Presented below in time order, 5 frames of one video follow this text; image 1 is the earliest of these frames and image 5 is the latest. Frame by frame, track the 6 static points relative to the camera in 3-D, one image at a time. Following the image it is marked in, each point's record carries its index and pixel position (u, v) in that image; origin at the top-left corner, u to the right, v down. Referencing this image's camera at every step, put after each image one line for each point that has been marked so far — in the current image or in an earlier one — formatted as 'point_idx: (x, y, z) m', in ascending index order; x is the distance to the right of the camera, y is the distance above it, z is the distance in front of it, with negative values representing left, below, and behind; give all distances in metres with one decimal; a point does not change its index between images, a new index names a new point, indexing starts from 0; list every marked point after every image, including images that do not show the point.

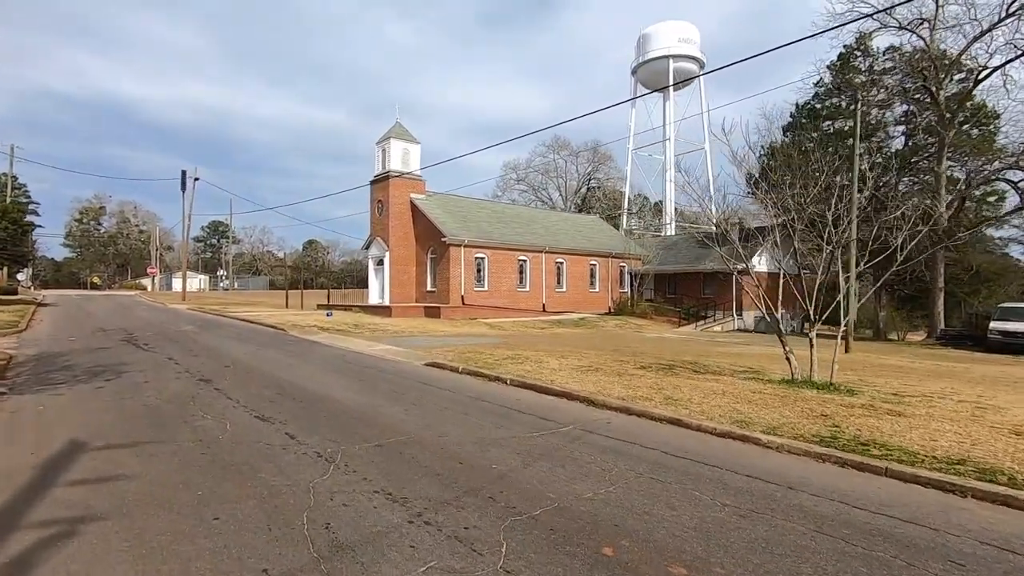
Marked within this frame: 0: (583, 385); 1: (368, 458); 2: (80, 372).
0: (+1.2, -1.6, +9.0) m
1: (-1.4, -1.6, +5.2) m
2: (-7.8, -1.5, +9.8) m
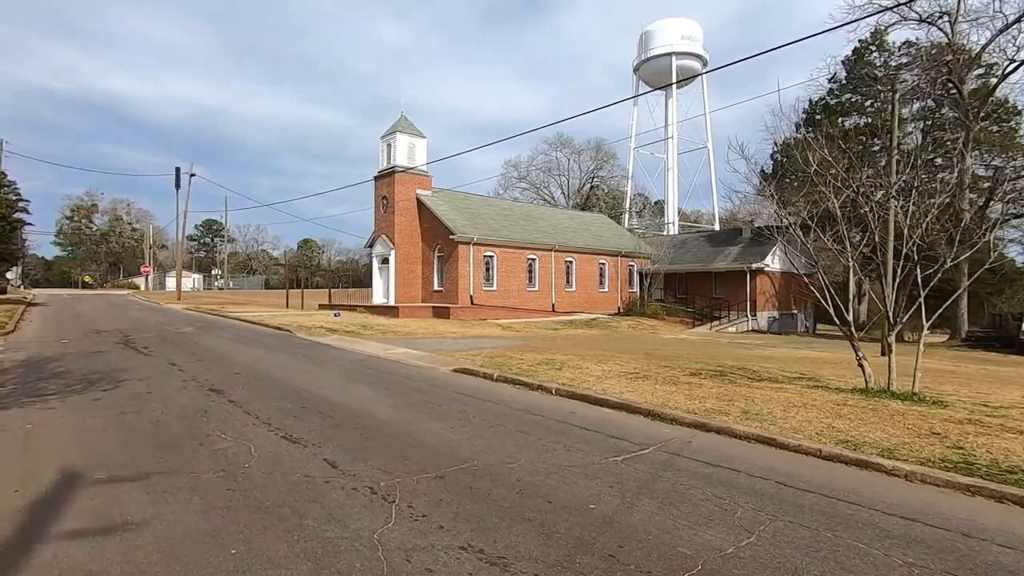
0: (+1.9, -1.6, +8.0) m
1: (-0.6, -1.6, +4.2) m
2: (-7.1, -1.5, +8.7) m
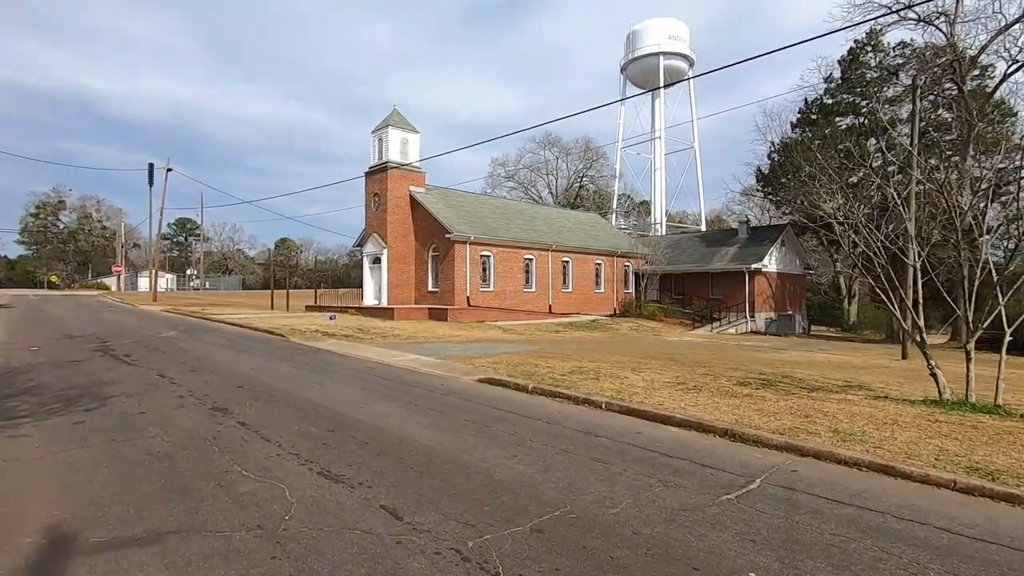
0: (+2.6, -1.6, +7.2) m
1: (+0.2, -1.7, +3.3) m
2: (-6.4, -1.5, +7.5) m
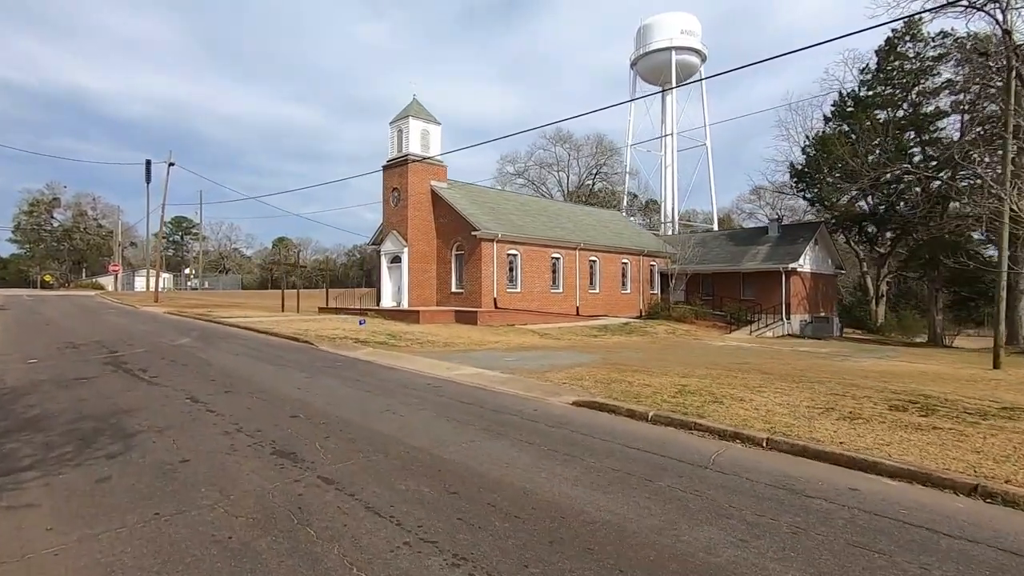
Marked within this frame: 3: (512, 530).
0: (+4.1, -1.7, +5.5) m
1: (+1.8, -1.7, +1.6) m
2: (-4.9, -1.6, +5.8) m
3: (0.0, -1.7, +3.8) m
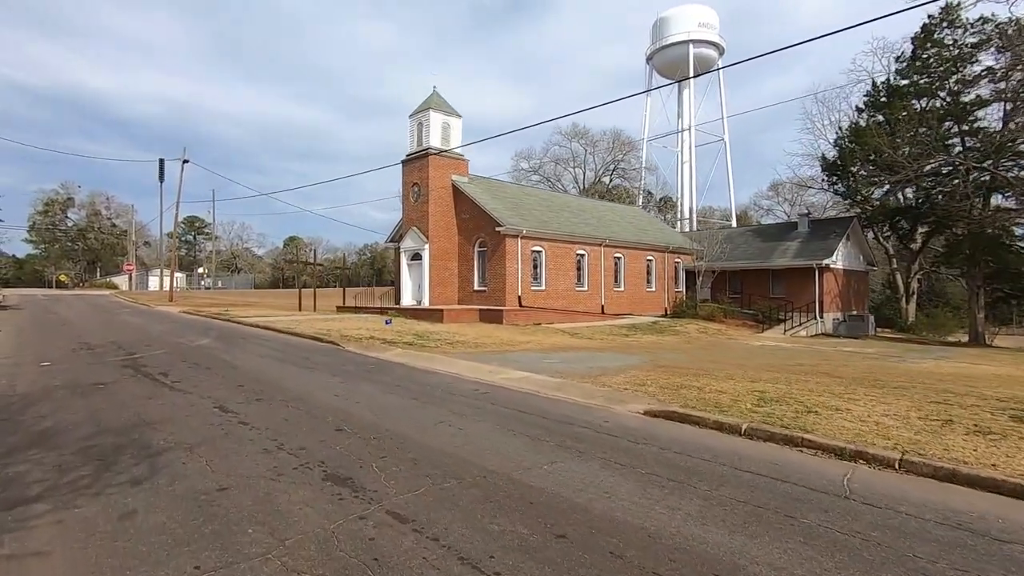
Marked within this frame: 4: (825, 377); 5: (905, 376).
0: (+4.9, -1.6, +4.6) m
1: (+2.5, -1.7, +0.7) m
2: (-4.0, -1.6, +5.0) m
3: (+0.8, -1.6, +2.9) m
4: (+6.1, -1.7, +10.7) m
5: (+8.1, -1.8, +11.3) m
